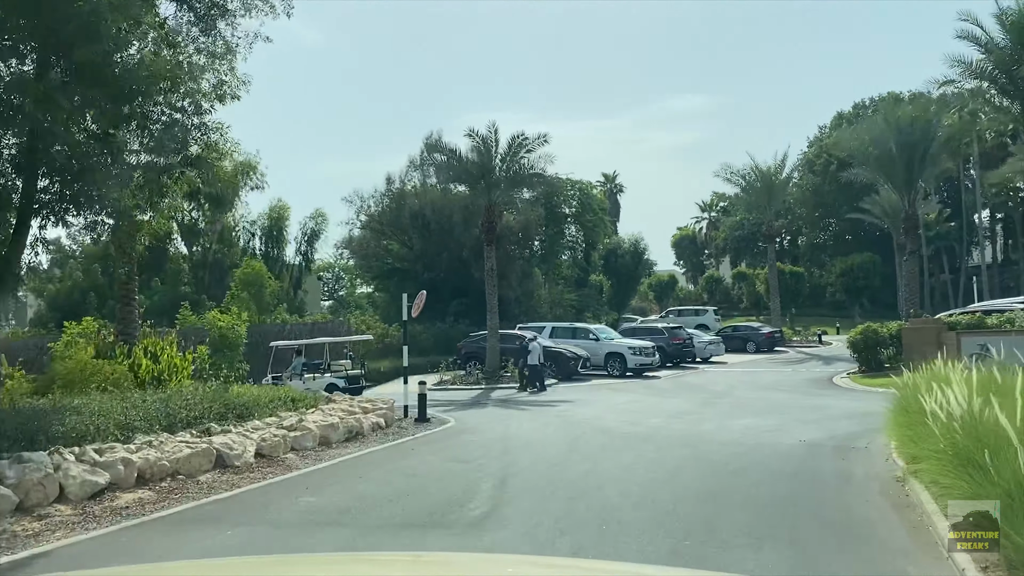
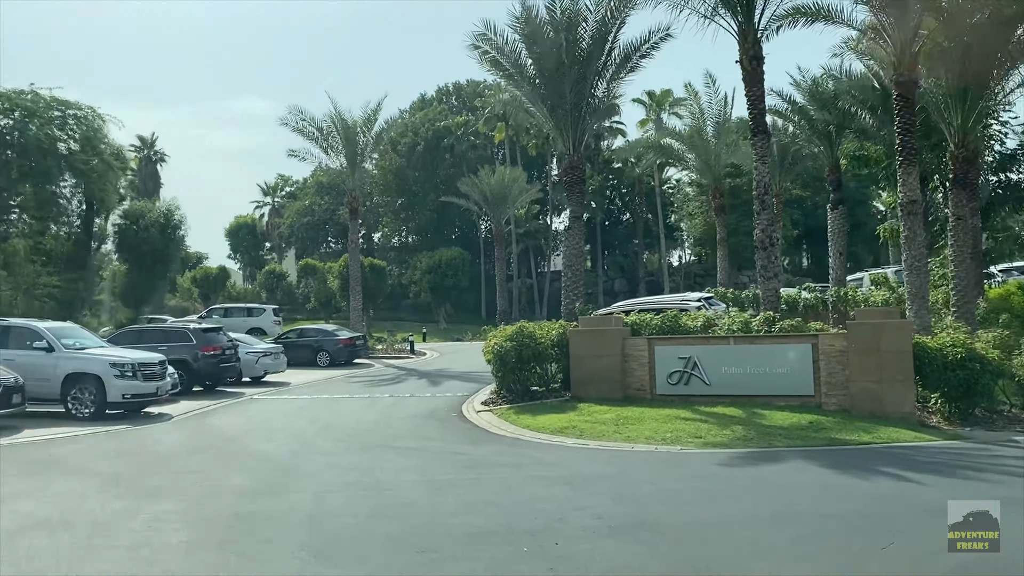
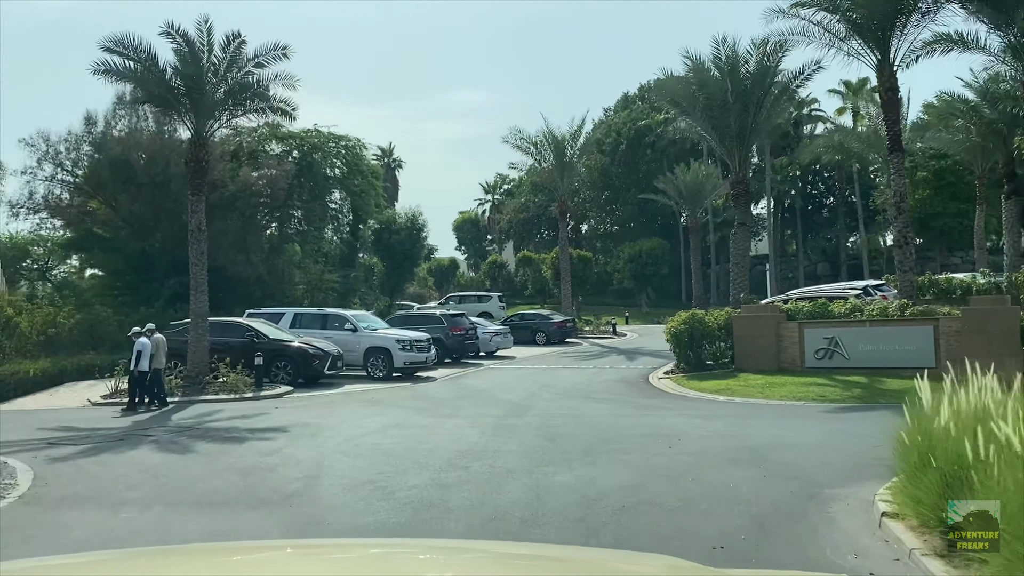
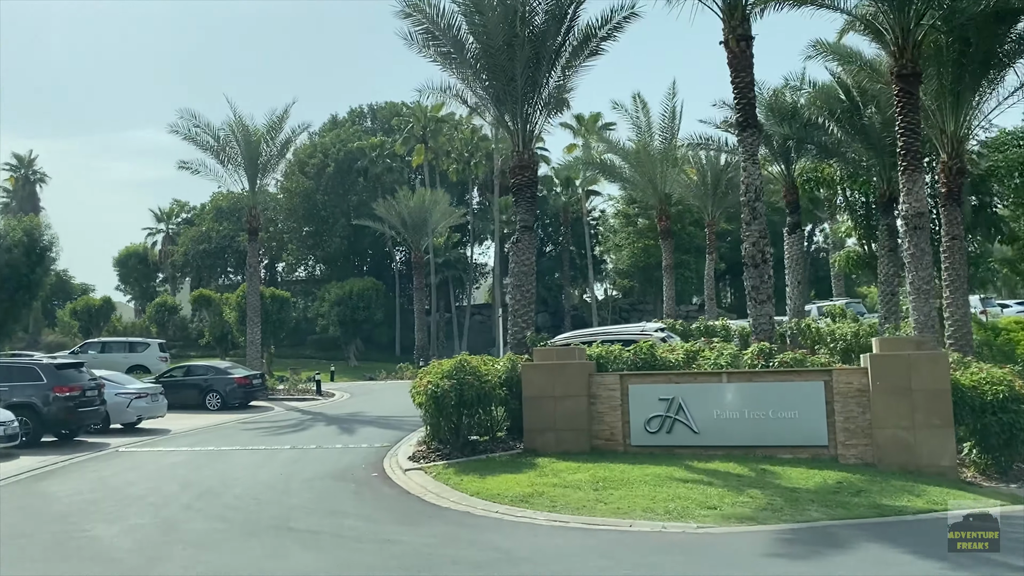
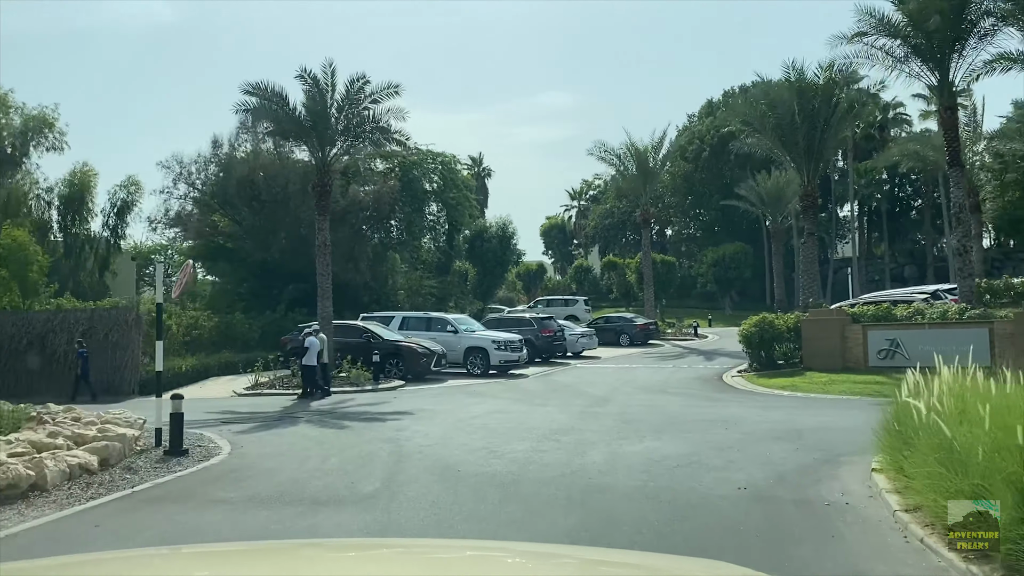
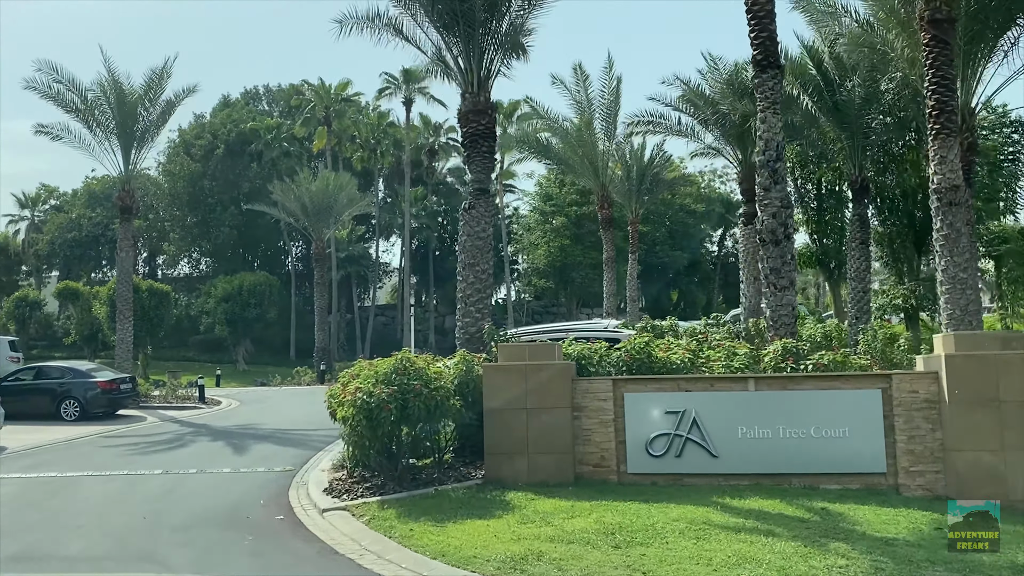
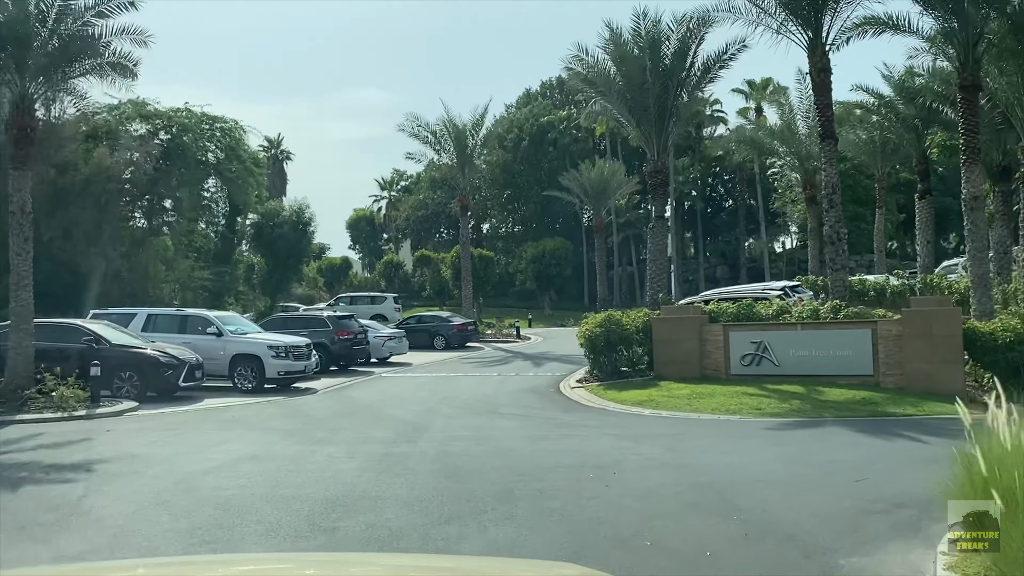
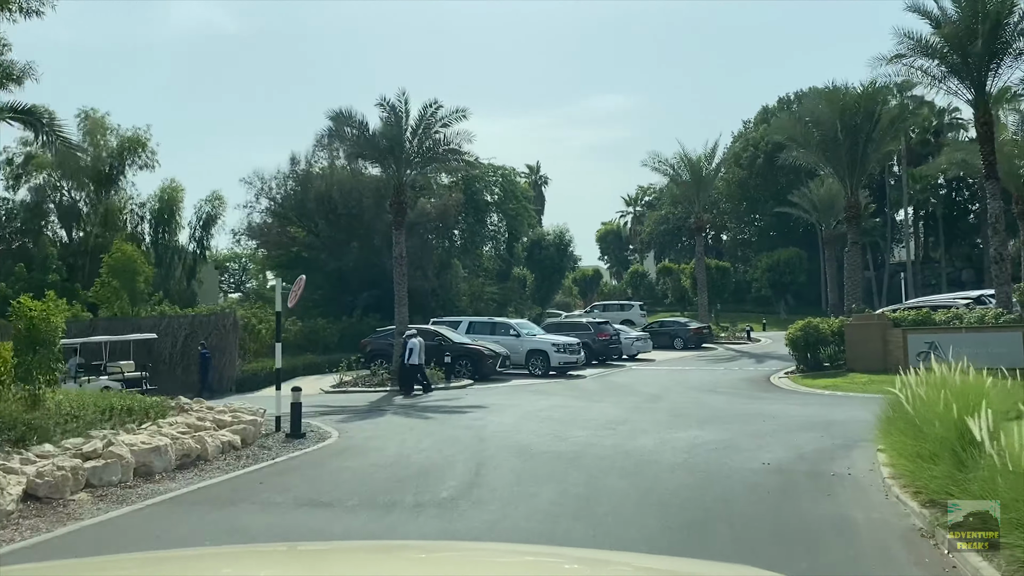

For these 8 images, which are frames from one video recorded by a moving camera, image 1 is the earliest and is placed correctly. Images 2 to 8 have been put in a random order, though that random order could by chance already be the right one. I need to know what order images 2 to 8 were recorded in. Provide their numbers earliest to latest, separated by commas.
8, 5, 3, 7, 2, 4, 6
